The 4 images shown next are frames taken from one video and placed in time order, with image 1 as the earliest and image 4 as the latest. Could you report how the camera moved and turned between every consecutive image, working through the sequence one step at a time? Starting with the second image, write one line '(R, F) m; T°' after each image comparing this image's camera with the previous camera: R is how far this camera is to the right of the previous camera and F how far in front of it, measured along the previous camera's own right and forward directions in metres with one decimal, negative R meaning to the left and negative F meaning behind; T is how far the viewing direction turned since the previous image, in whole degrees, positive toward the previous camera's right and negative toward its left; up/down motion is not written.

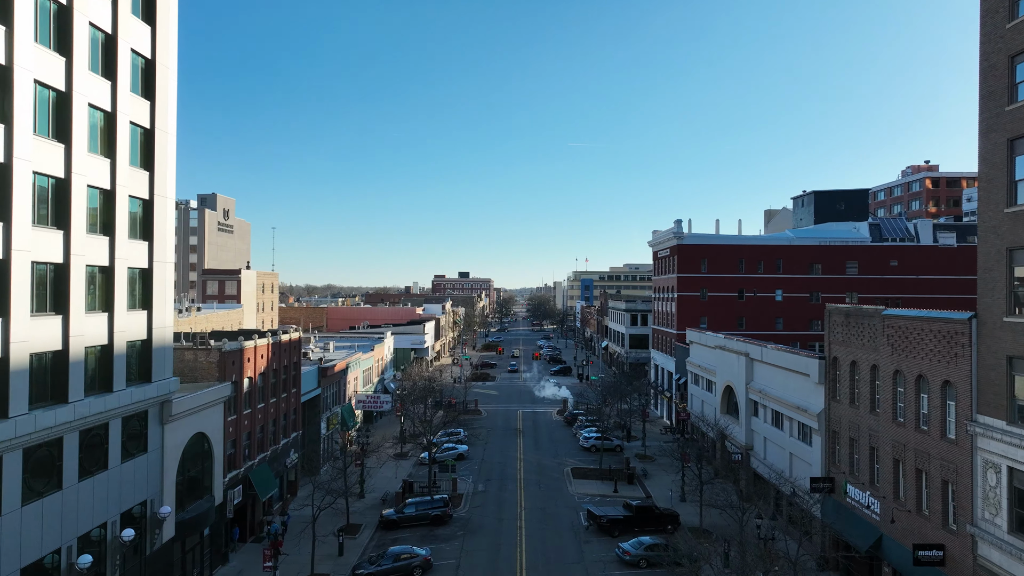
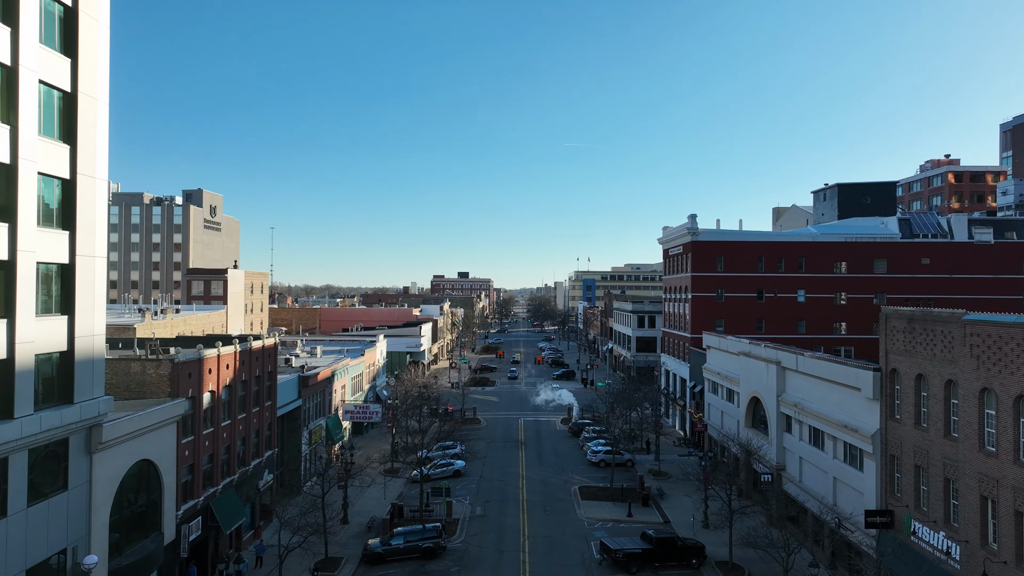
(-0.1, +4.4) m; 0°
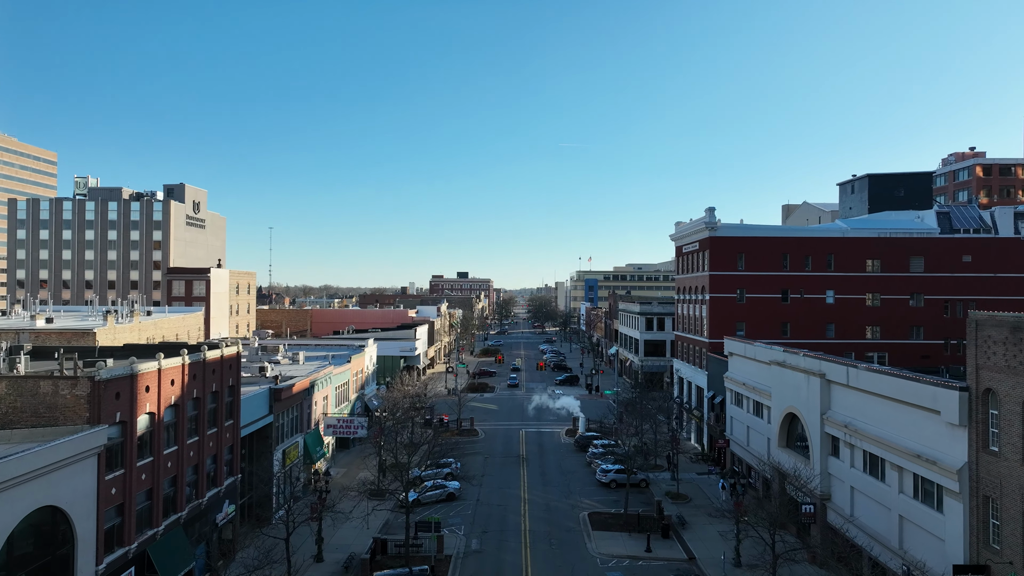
(0.0, +5.0) m; 0°
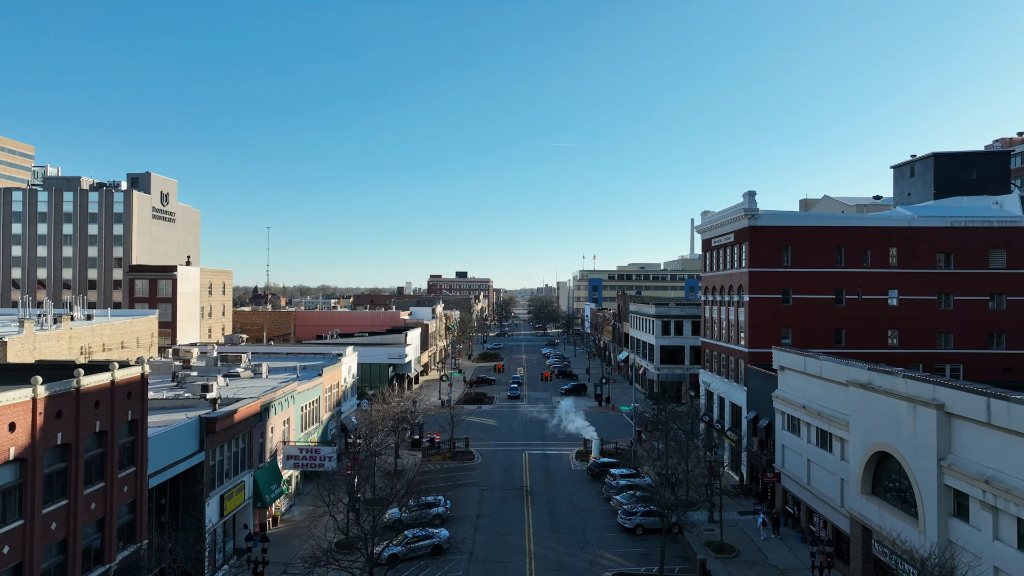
(-0.1, +8.2) m; 0°
